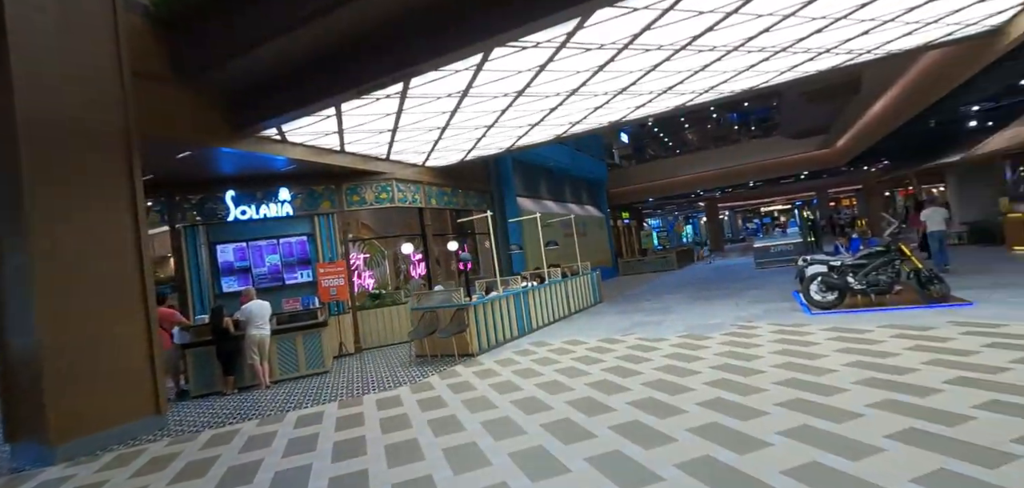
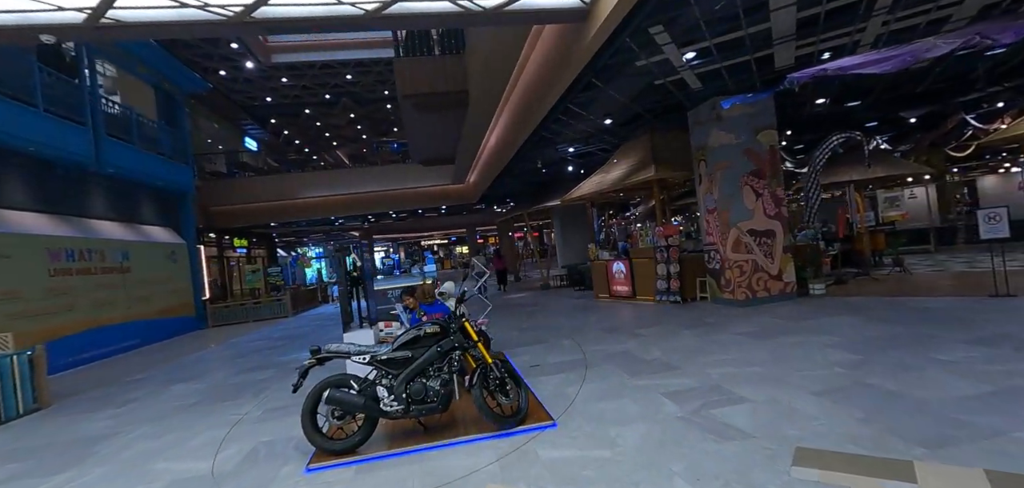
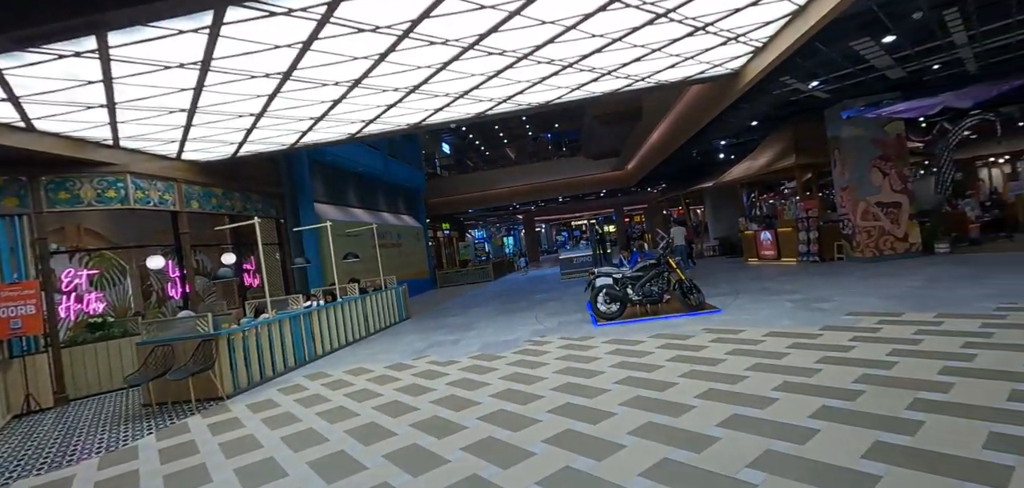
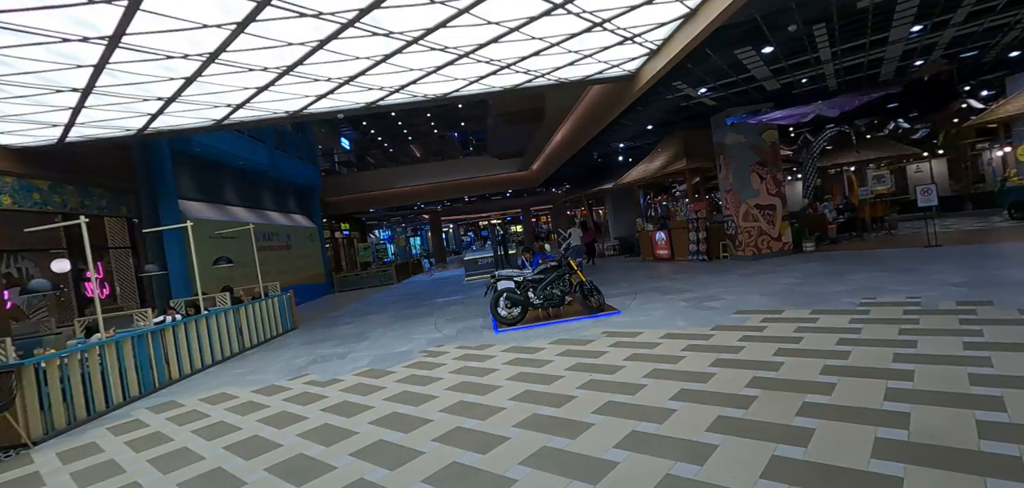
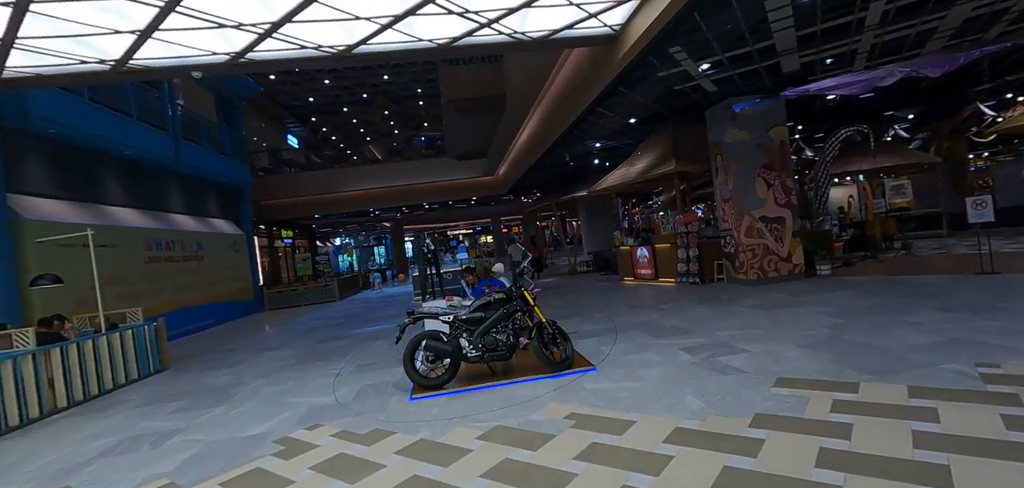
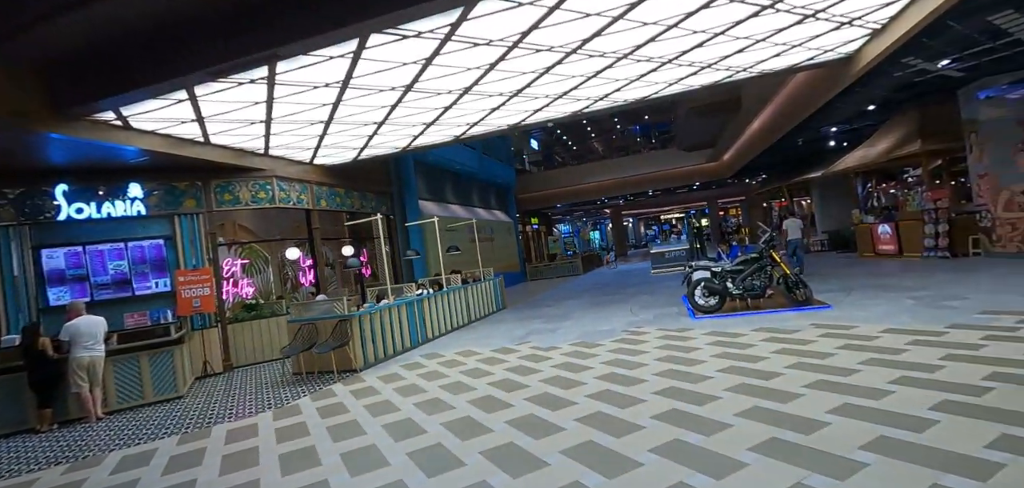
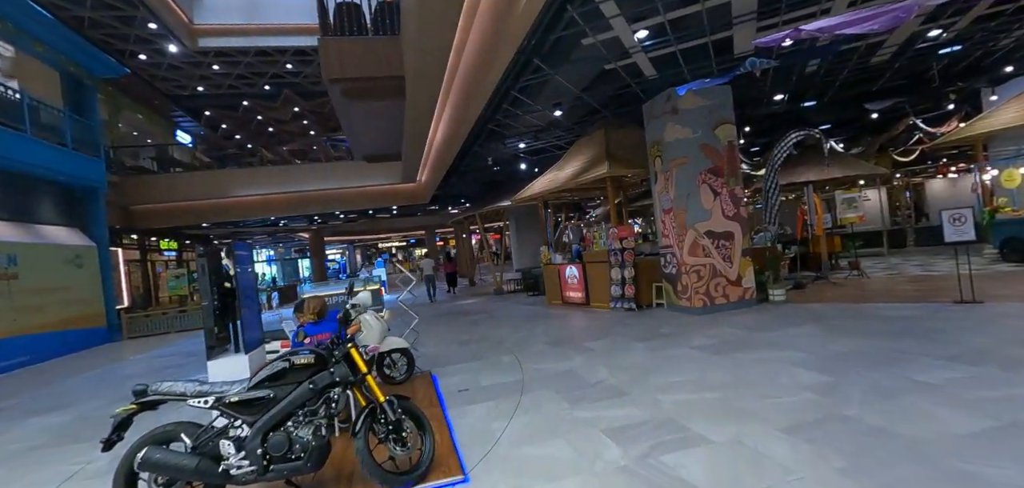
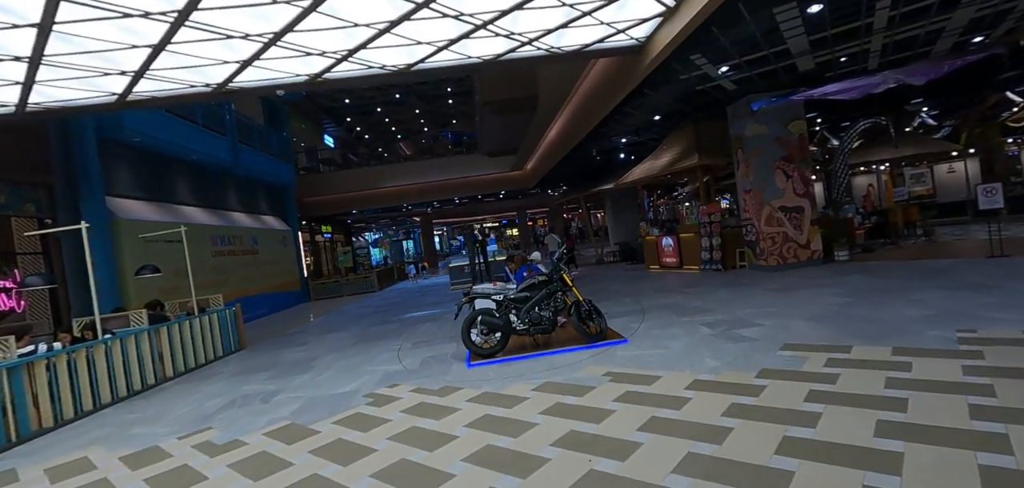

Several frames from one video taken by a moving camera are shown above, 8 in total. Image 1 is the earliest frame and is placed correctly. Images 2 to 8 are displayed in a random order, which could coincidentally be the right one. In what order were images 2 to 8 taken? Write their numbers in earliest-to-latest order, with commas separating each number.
6, 3, 4, 8, 5, 2, 7
